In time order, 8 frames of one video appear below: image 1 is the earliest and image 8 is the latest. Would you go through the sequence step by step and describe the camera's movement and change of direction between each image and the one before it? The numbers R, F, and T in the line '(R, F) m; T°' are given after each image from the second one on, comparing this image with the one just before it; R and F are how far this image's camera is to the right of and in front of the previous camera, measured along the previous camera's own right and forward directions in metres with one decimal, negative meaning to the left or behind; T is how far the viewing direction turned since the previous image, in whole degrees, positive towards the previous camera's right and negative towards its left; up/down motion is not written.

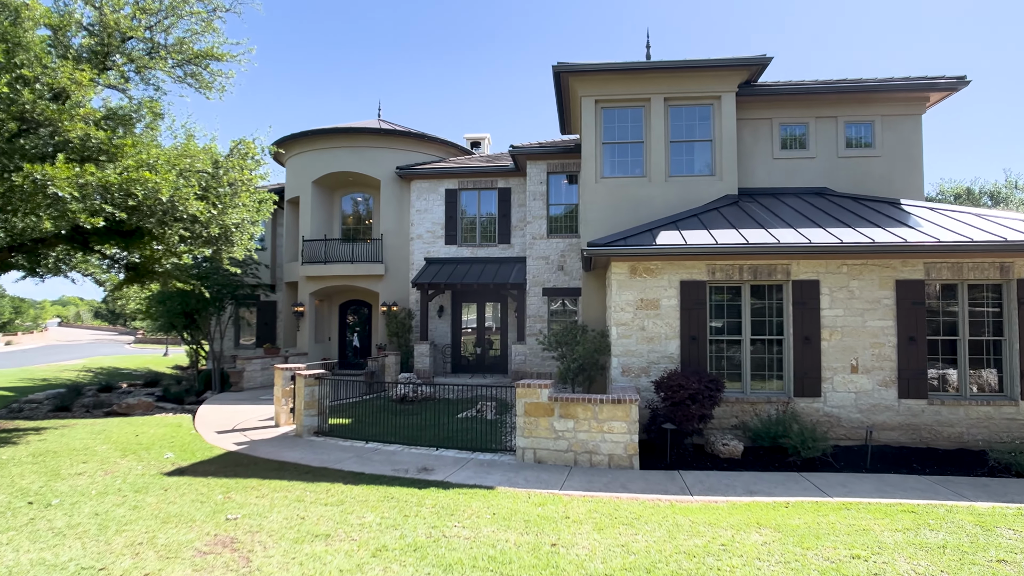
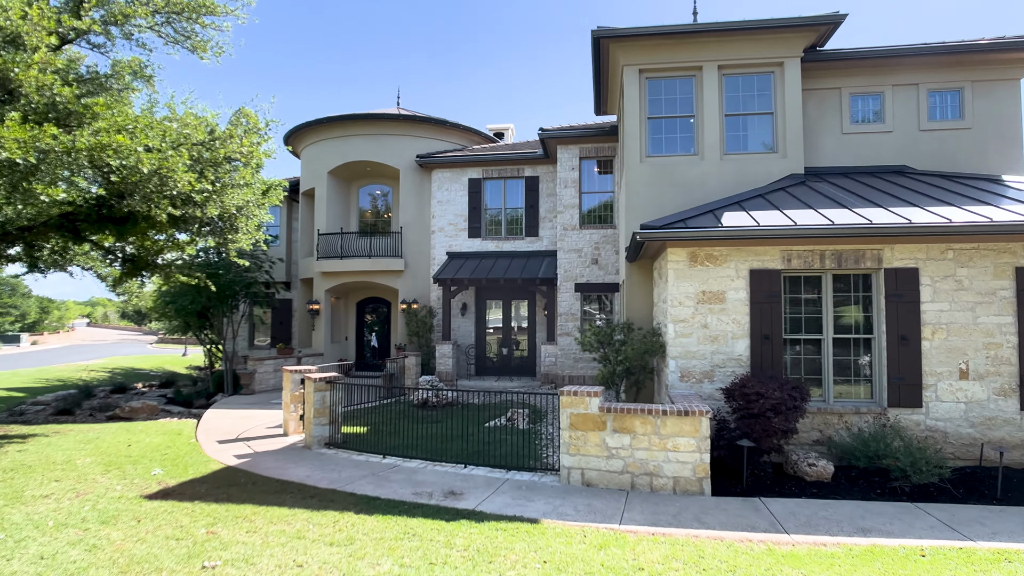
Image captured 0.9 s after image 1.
(-0.3, +1.3) m; -2°
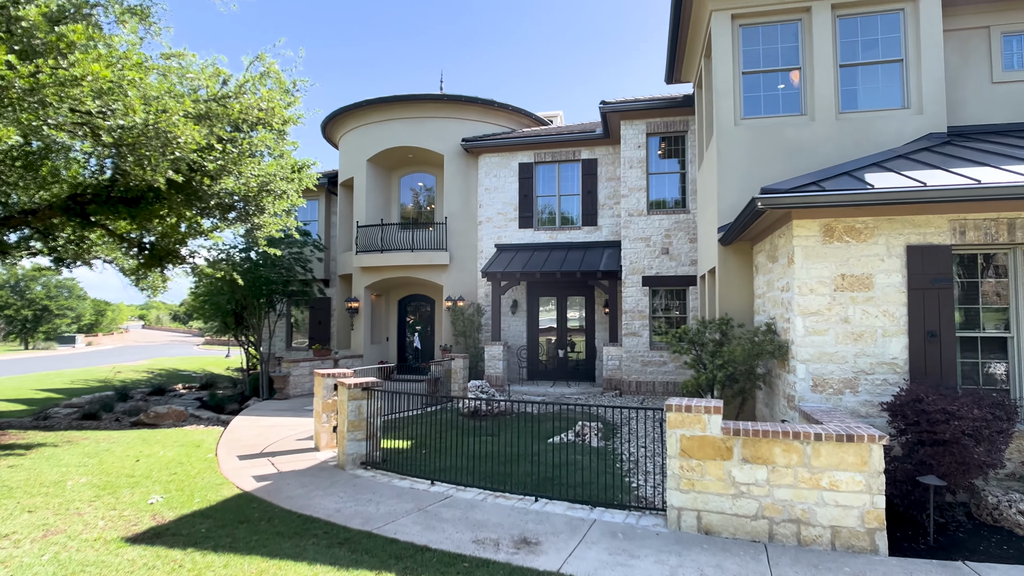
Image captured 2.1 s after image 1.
(-0.5, +1.7) m; -4°
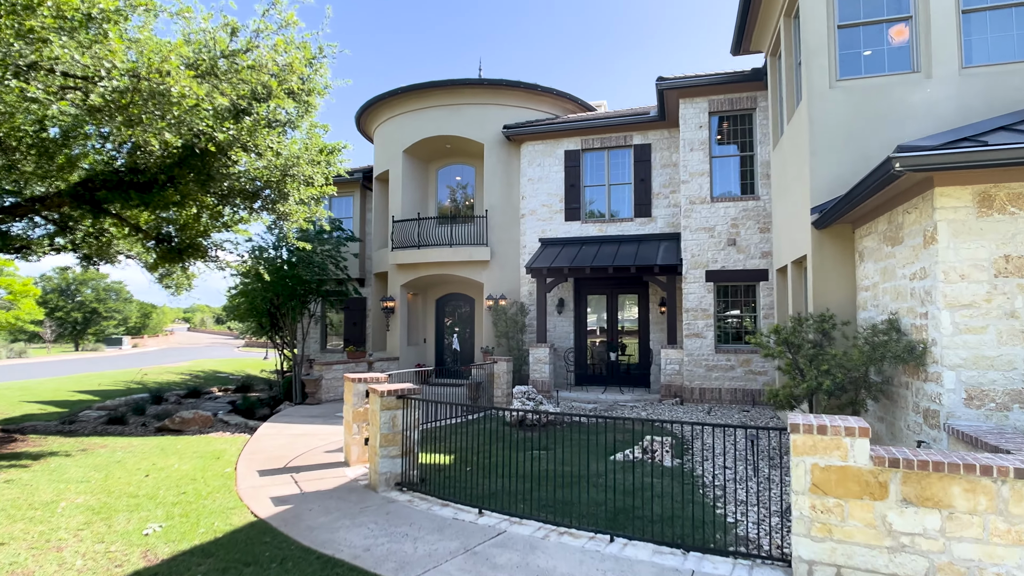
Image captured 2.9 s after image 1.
(-0.3, +1.2) m; -3°
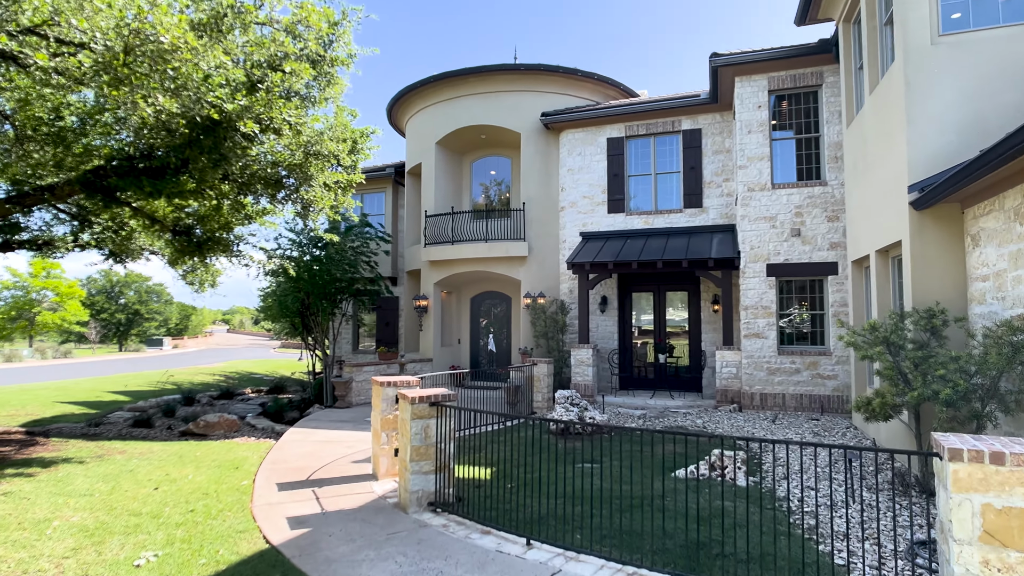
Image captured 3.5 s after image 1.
(-0.2, +0.9) m; -3°
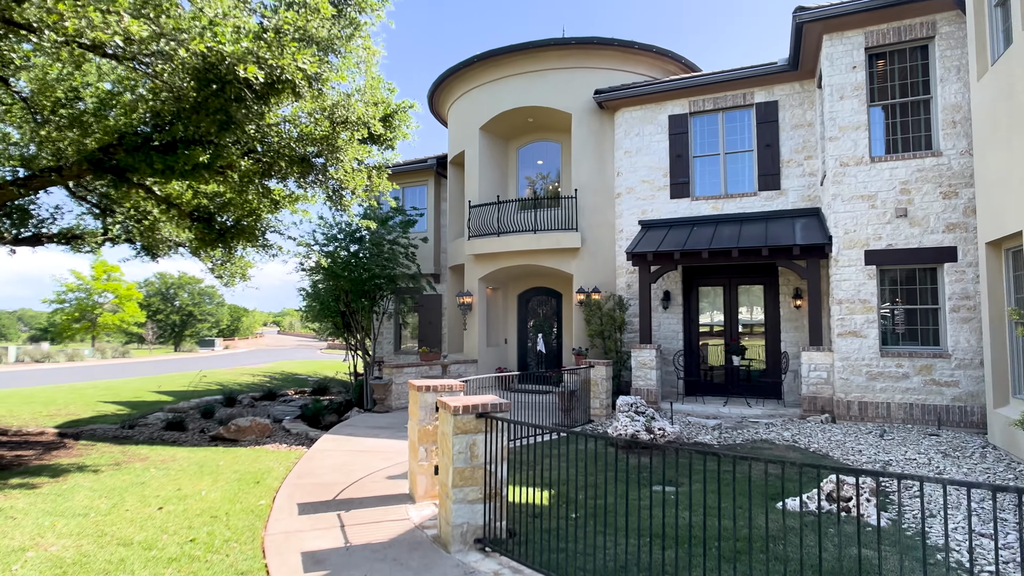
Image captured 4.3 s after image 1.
(-0.2, +1.2) m; -4°
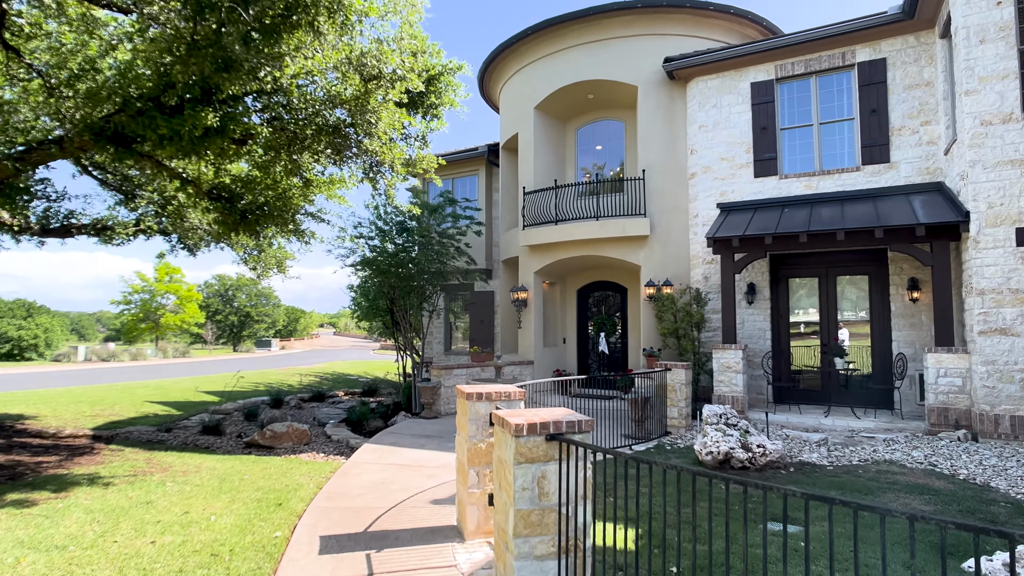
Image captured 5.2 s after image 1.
(-0.2, +1.3) m; -5°
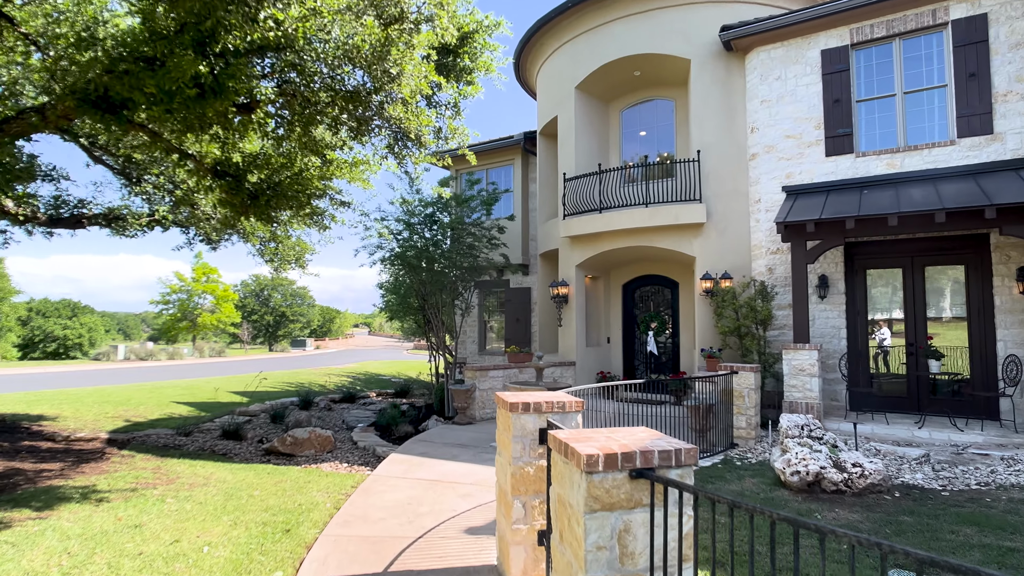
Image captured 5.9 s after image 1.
(-0.1, +1.0) m; -3°
